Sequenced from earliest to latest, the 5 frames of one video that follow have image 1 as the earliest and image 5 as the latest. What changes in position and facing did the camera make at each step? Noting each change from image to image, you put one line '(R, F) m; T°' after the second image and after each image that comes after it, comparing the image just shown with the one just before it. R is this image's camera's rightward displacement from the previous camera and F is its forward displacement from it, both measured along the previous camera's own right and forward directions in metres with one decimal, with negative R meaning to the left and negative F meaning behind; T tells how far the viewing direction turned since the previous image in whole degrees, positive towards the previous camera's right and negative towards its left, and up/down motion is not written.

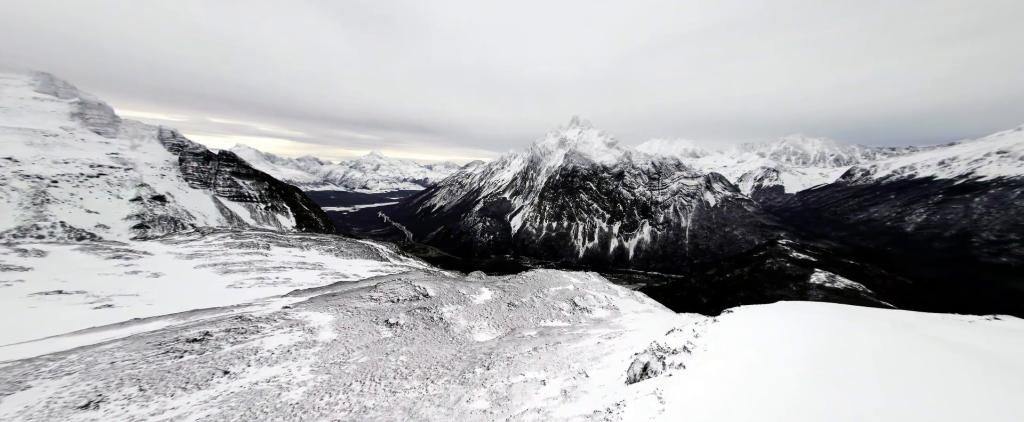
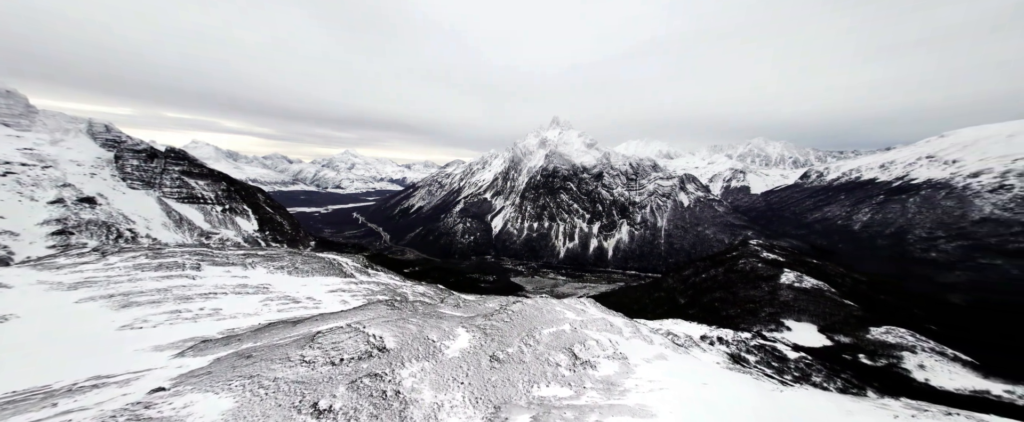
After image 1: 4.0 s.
(-0.1, +5.3) m; +4°
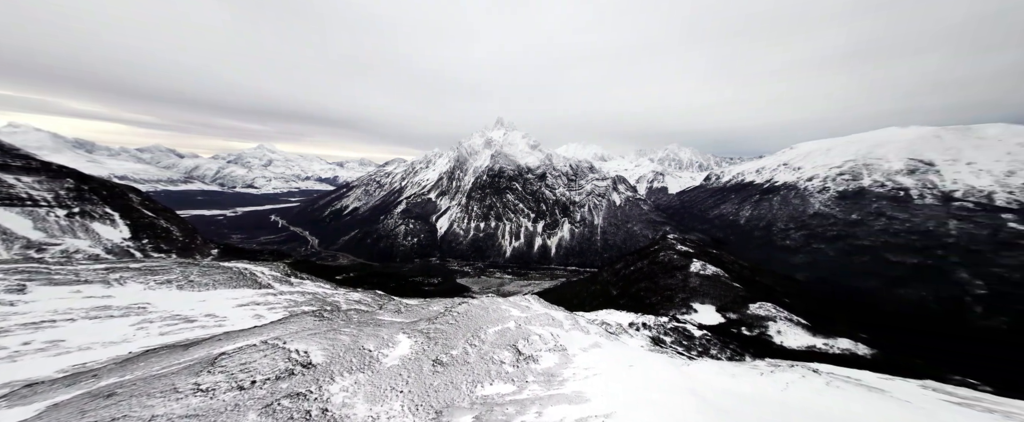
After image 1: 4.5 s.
(+0.1, -0.1) m; +11°
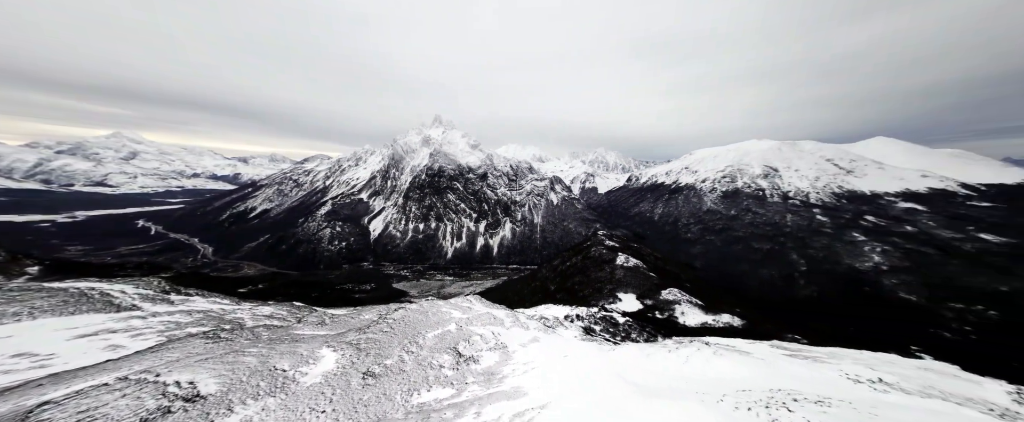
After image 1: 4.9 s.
(+0.1, 0.0) m; +11°
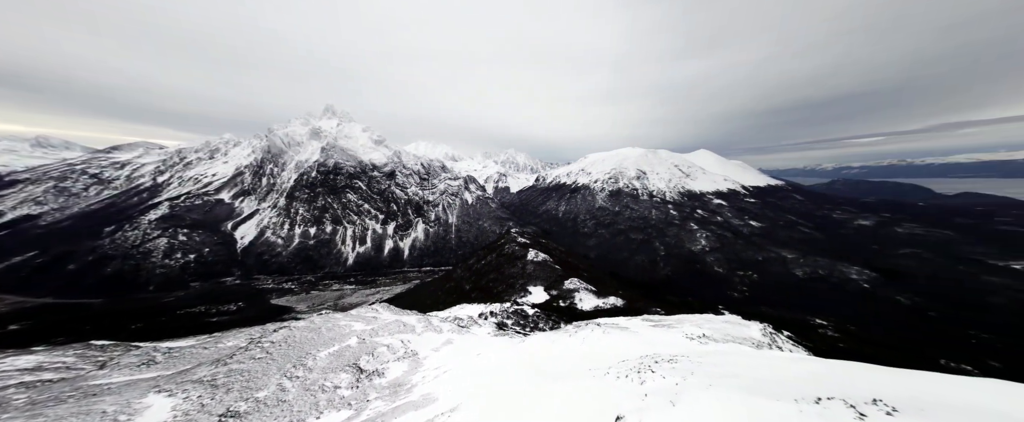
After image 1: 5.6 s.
(+0.3, +0.1) m; +16°
